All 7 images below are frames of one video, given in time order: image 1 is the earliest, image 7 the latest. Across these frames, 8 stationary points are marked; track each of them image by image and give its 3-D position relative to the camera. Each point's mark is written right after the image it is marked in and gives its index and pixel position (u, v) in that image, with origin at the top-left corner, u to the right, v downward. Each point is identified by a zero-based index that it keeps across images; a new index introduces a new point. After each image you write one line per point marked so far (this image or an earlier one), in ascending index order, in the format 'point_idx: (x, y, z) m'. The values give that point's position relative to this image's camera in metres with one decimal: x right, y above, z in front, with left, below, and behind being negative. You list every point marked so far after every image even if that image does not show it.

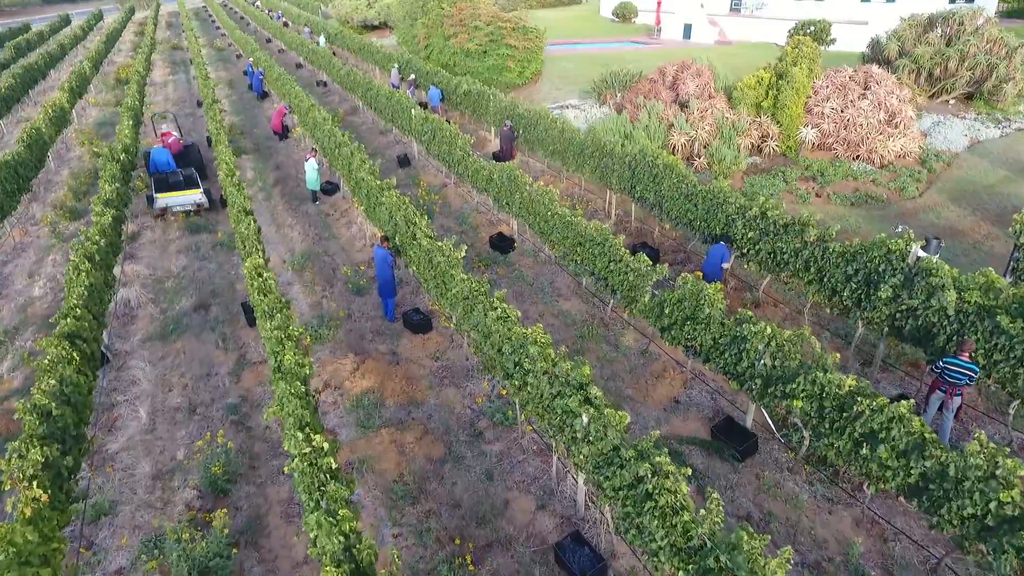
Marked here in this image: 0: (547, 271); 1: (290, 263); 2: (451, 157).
0: (+0.8, +0.4, +12.7) m
1: (-5.3, +0.6, +13.6) m
2: (-1.7, +3.7, +16.4) m
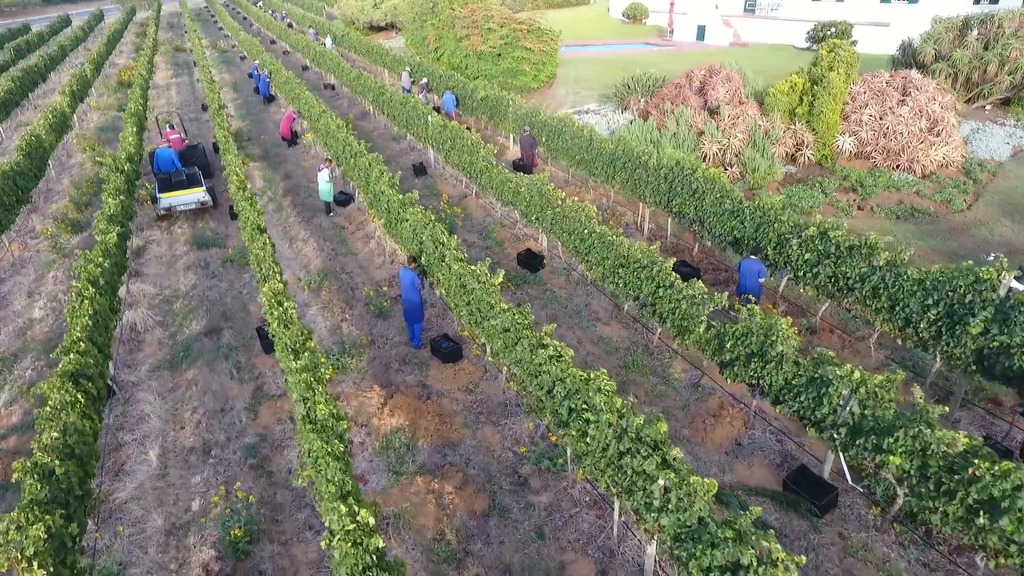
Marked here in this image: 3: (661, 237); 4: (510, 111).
0: (+1.5, -0.1, +11.9) m
1: (-4.6, +0.1, +12.8) m
2: (-1.1, +3.2, +15.6) m
3: (+3.5, +1.2, +13.5) m
4: (0.0, +5.8, +18.8) m
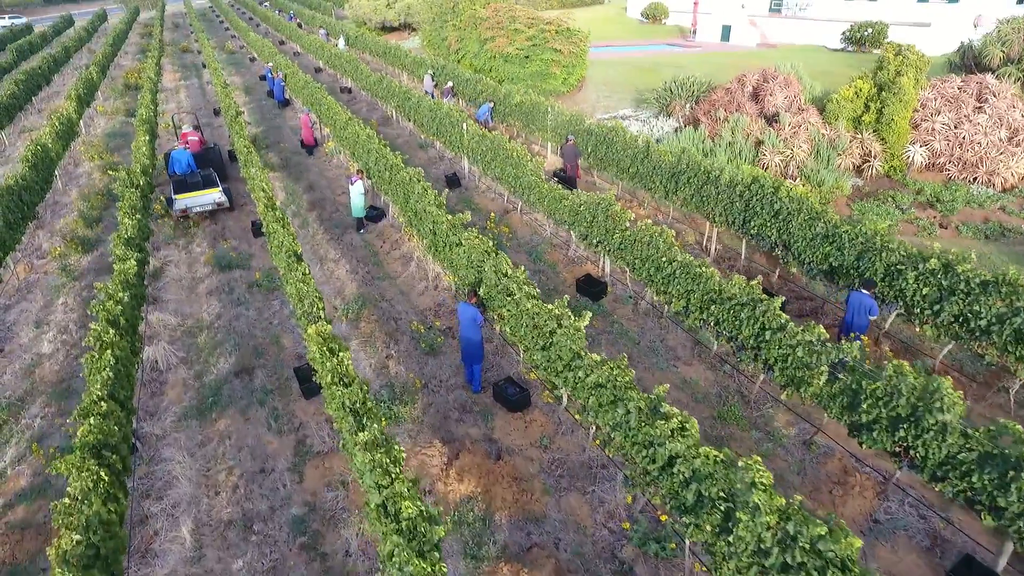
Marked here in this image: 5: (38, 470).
0: (+2.6, -0.7, +10.6) m
1: (-3.4, -0.5, +11.6) m
2: (+0.1, +2.6, +14.4) m
3: (+4.7, +0.6, +12.3) m
4: (+1.2, +5.2, +17.5) m
5: (-6.8, -2.6, +8.2) m
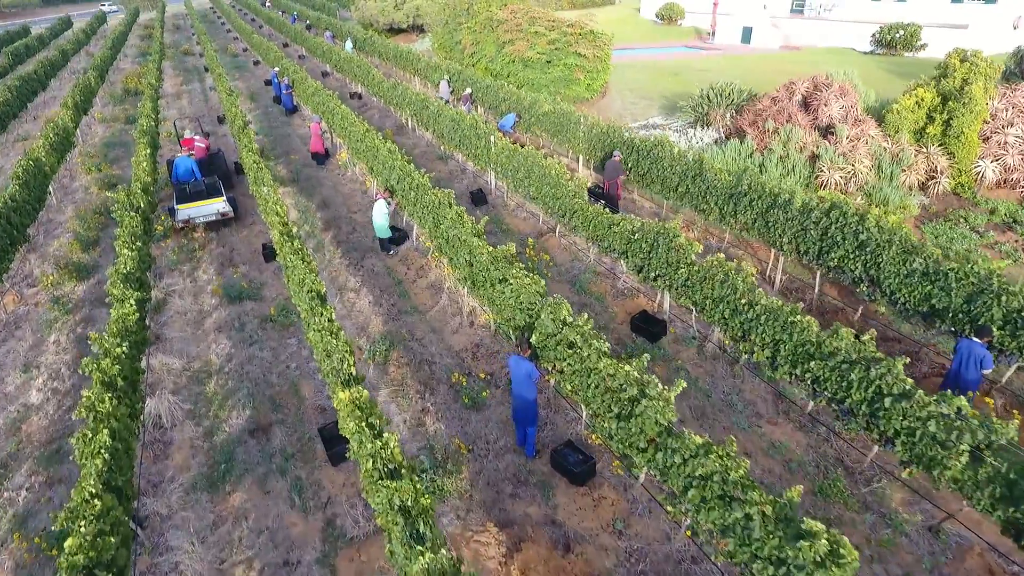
0: (+3.5, -1.4, +9.4) m
1: (-2.6, -1.2, +10.3) m
2: (+1.0, +1.9, +13.1) m
3: (+5.6, -0.1, +11.0) m
4: (+2.0, +4.5, +16.2) m
5: (-6.0, -3.3, +7.0) m
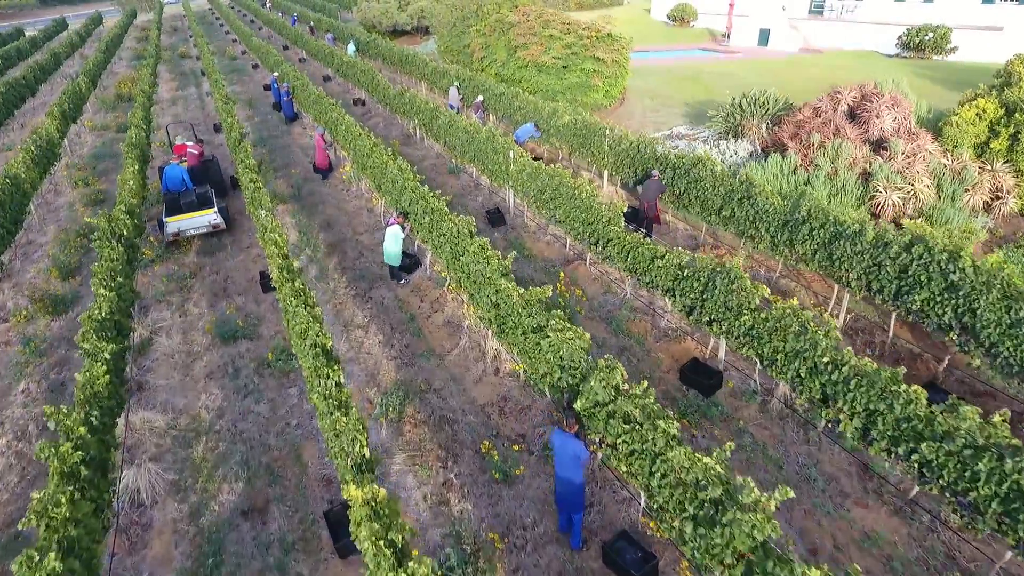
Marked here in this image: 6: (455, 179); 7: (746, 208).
0: (+4.0, -2.1, +8.0) m
1: (-2.0, -1.9, +8.9) m
2: (+1.5, +1.2, +11.7) m
3: (+6.1, -0.8, +9.7) m
4: (+2.5, +3.8, +14.9) m
5: (-5.5, -4.0, +5.6) m
6: (-1.7, +3.3, +17.3) m
7: (+4.7, +1.6, +11.4) m
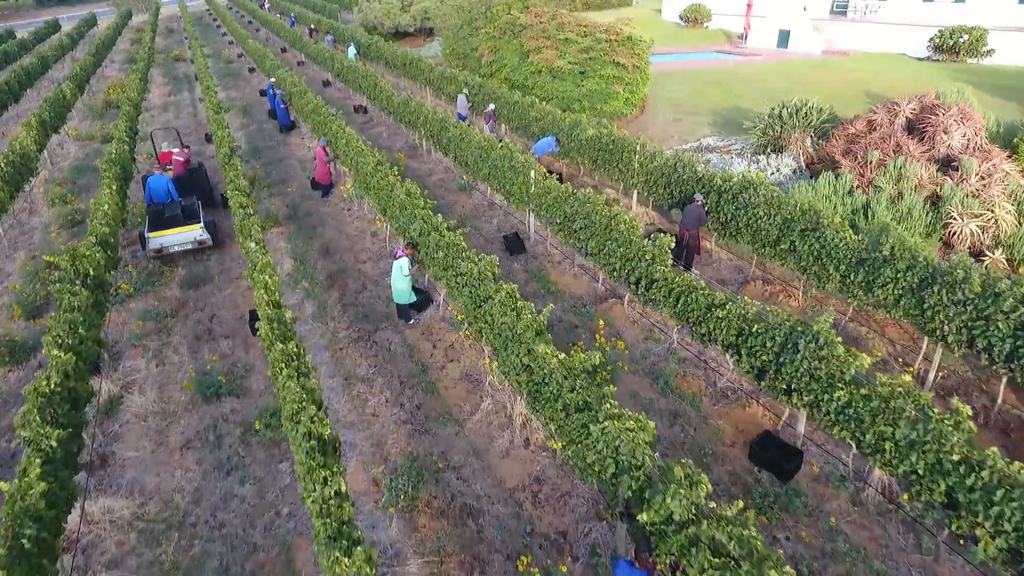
0: (+4.5, -2.9, +6.5) m
1: (-1.6, -2.7, +7.4) m
2: (+1.9, +0.4, +10.2) m
3: (+6.5, -1.6, +8.1) m
4: (+3.0, +3.0, +13.4) m
5: (-5.0, -4.8, +4.1) m
6: (-1.3, +2.5, +15.8) m
7: (+5.2, +0.8, +9.9) m
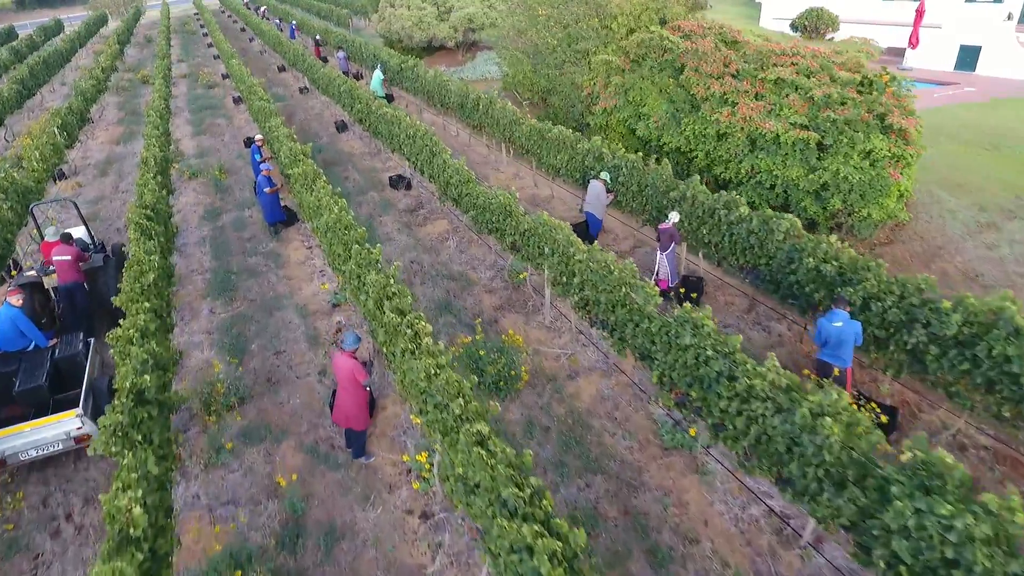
0: (+8.0, -7.7, -2.7) m
1: (+1.9, -7.5, -1.8) m
2: (+5.4, -4.4, +1.0) m
3: (+10.0, -6.4, -1.1) m
4: (+6.5, -1.9, +4.2) m
5: (-1.5, -9.7, -5.1) m
6: (+2.2, -2.3, +6.6) m
7: (+8.6, -4.0, +0.7) m
